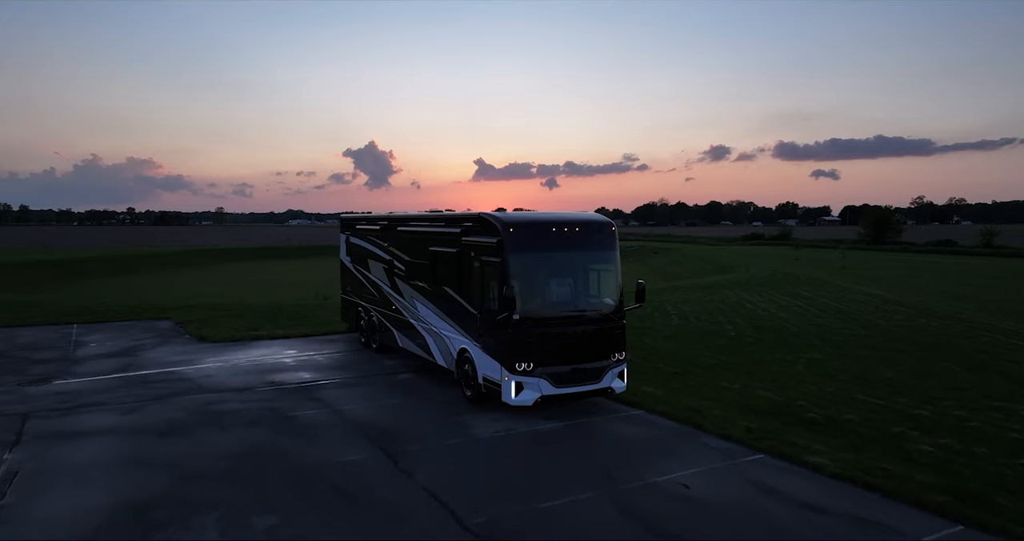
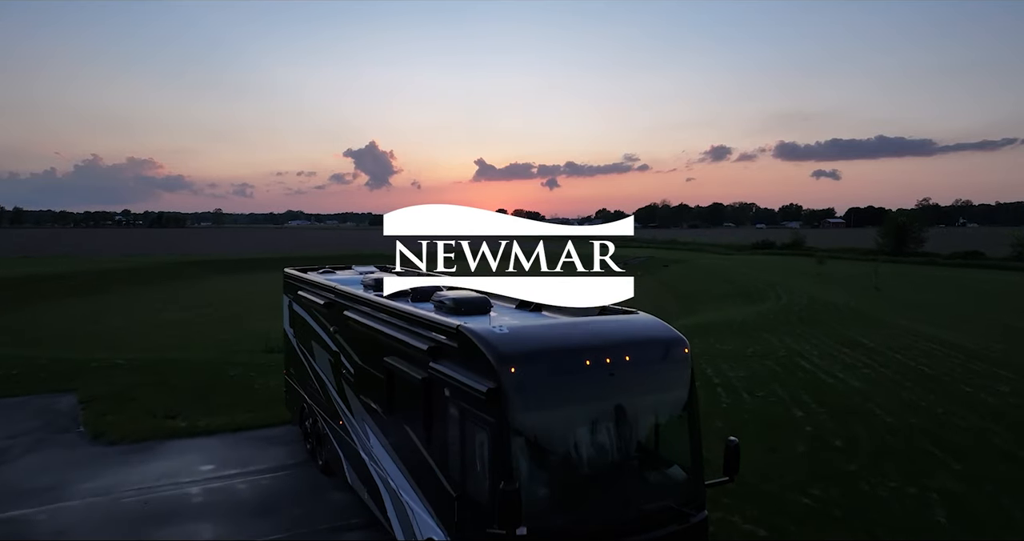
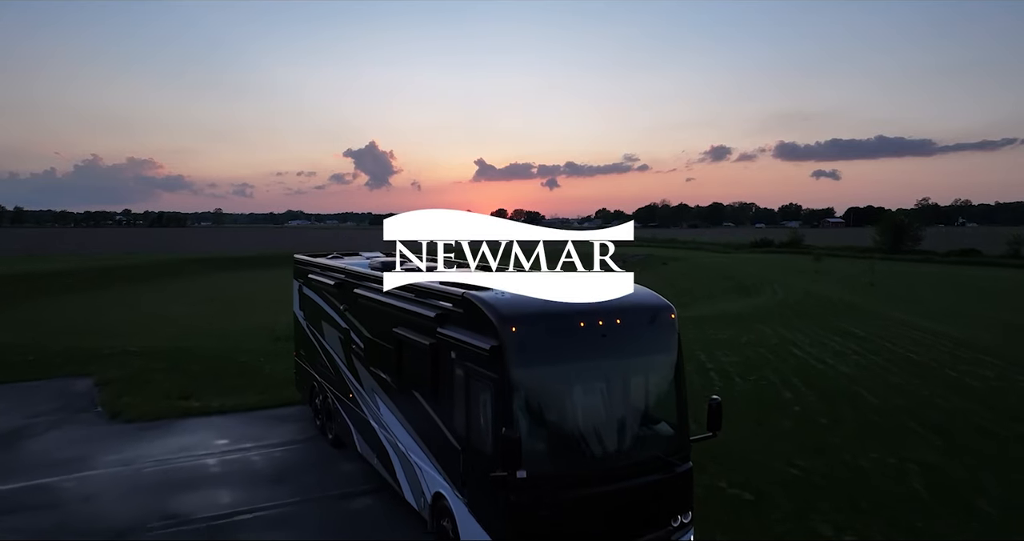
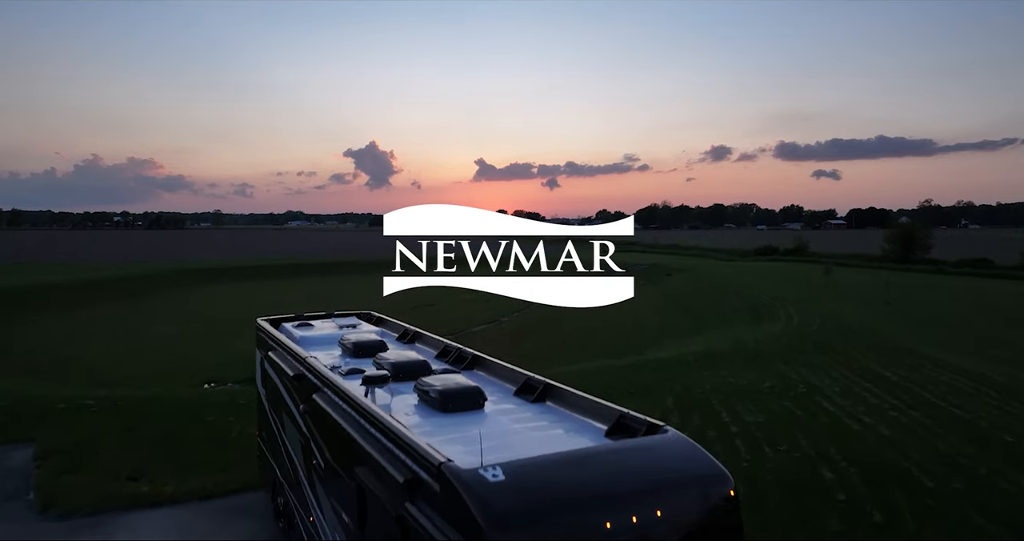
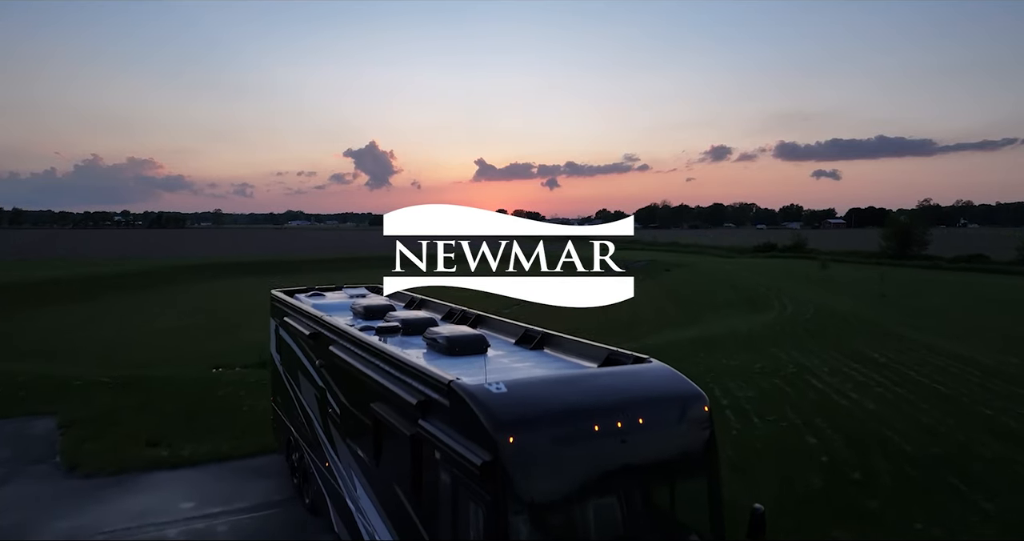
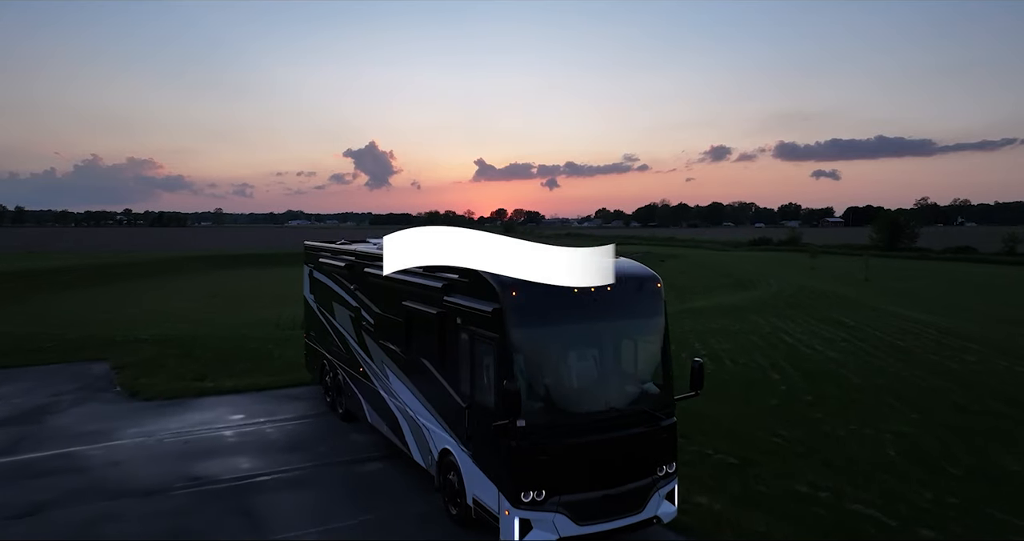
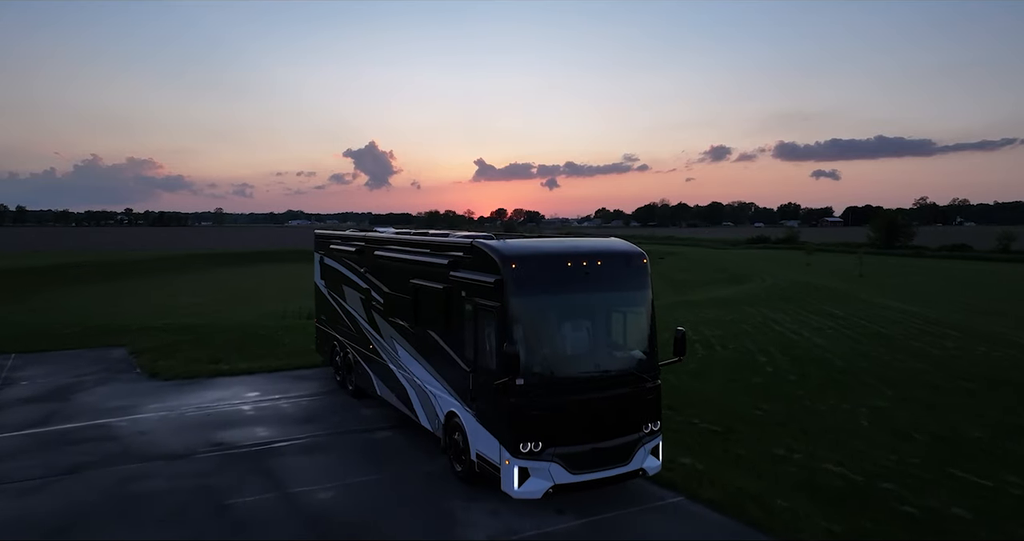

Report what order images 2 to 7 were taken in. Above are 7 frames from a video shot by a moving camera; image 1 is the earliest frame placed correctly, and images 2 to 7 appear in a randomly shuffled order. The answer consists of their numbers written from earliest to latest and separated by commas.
7, 6, 3, 2, 5, 4
